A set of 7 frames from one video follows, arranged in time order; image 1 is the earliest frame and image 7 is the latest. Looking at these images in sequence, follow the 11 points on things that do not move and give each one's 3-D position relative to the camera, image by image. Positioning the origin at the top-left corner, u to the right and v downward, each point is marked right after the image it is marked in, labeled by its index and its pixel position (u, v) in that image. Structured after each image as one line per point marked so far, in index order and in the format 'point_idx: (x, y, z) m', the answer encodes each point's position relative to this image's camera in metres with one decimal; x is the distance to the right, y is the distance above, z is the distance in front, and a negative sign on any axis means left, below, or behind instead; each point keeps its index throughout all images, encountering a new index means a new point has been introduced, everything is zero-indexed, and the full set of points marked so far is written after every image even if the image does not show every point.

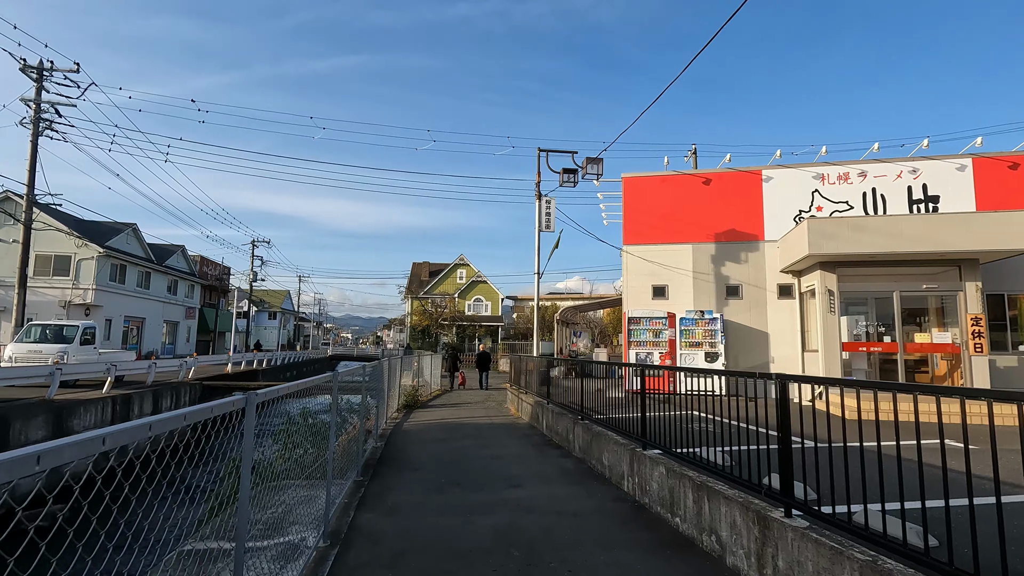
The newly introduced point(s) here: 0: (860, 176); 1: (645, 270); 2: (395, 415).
0: (+9.3, +3.0, +14.3) m
1: (+3.8, +0.5, +15.3) m
2: (-2.9, -3.1, +13.2) m
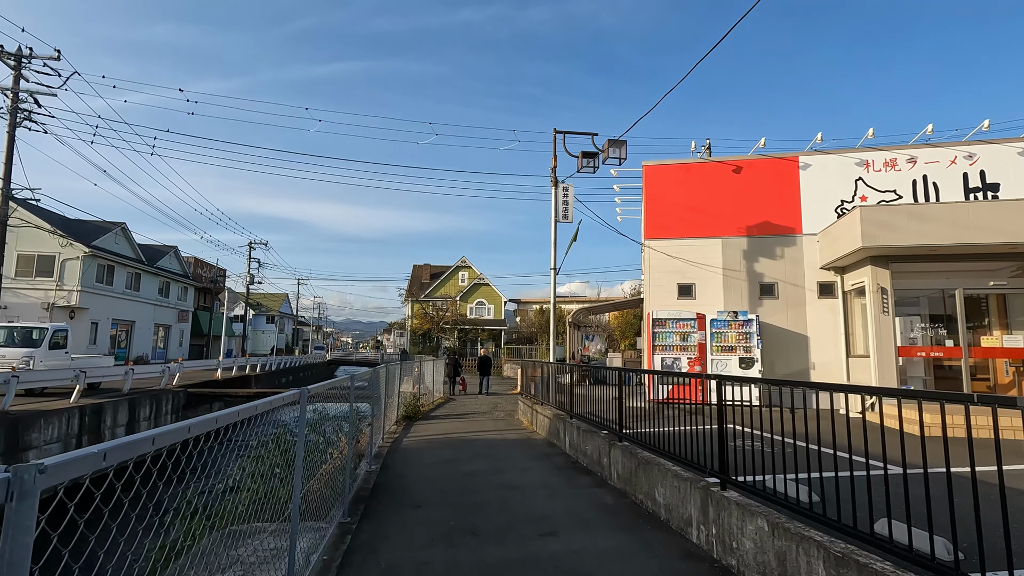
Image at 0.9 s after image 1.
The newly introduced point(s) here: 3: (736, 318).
0: (+9.6, +3.0, +12.9) m
1: (+4.1, +0.6, +13.9) m
2: (-2.6, -3.1, +11.7) m
3: (+5.3, -0.7, +12.5) m
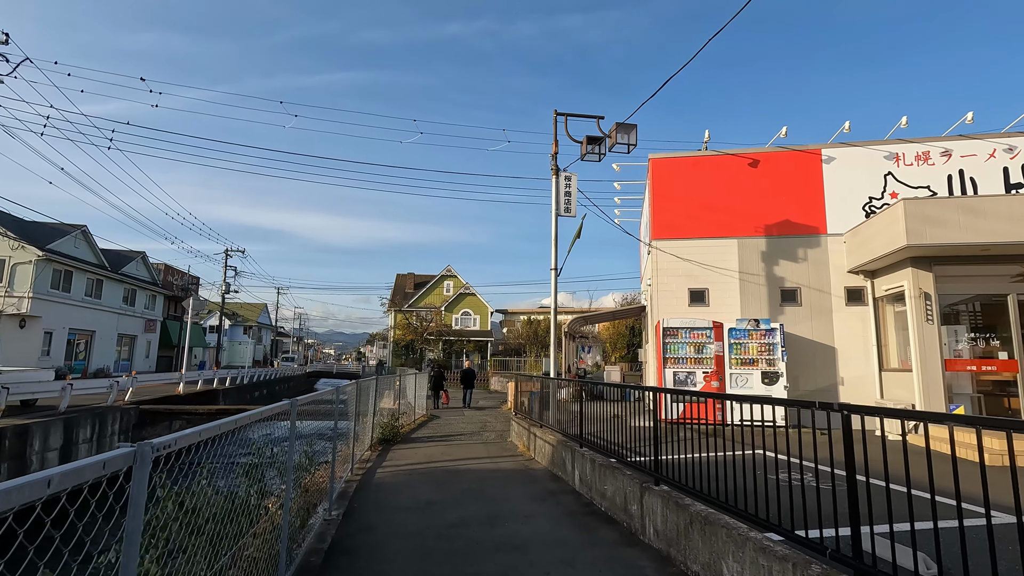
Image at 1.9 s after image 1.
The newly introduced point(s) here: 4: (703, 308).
0: (+9.5, +2.9, +11.7) m
1: (+3.9, +0.4, +12.5) m
2: (-2.7, -3.1, +10.0) m
3: (+5.1, -0.8, +11.1) m
4: (+4.4, -0.4, +12.2) m
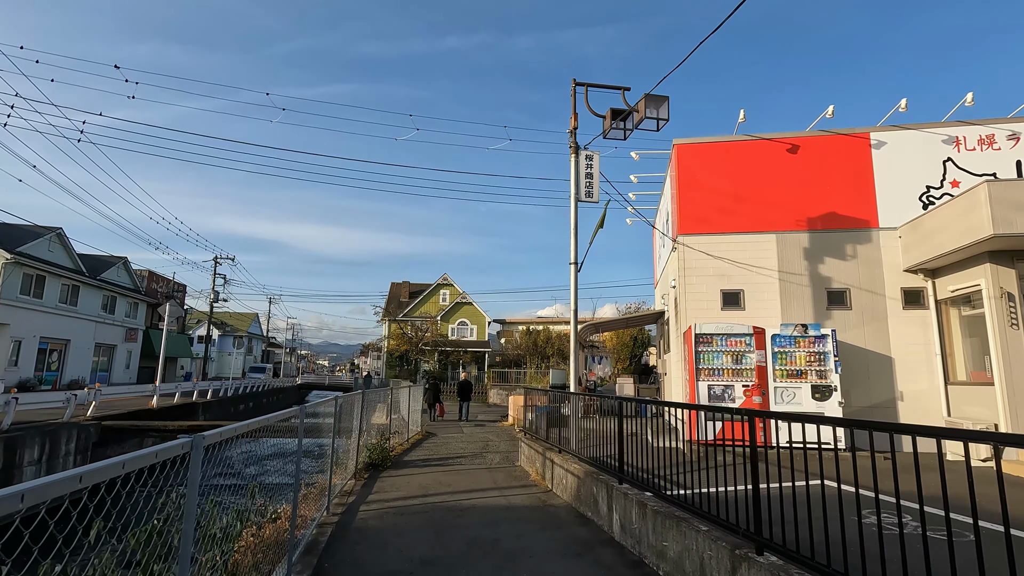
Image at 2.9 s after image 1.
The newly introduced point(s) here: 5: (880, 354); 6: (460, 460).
0: (+9.6, +2.9, +10.3) m
1: (+4.1, +0.4, +11.0) m
2: (-2.5, -3.1, +8.4) m
3: (+5.3, -0.8, +9.6) m
4: (+4.5, -0.5, +10.7) m
5: (+7.0, -1.2, +10.1) m
6: (-1.0, -3.4, +10.7) m
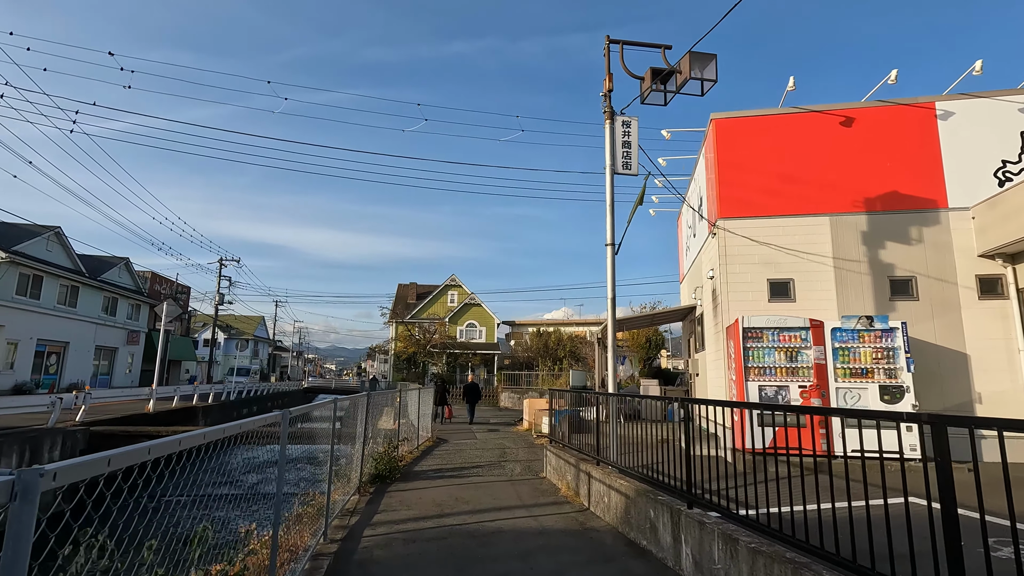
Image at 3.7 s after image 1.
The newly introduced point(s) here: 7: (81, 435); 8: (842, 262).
0: (+10.0, +3.1, +9.1) m
1: (+4.5, +0.6, +9.8) m
2: (-2.2, -2.9, +7.3) m
3: (+5.7, -0.6, +8.4) m
4: (+4.9, -0.3, +9.5) m
5: (+7.4, -1.0, +8.9) m
6: (-0.6, -3.3, +9.6) m
7: (-11.0, -3.8, +13.6) m
8: (+5.9, +0.5, +9.5) m
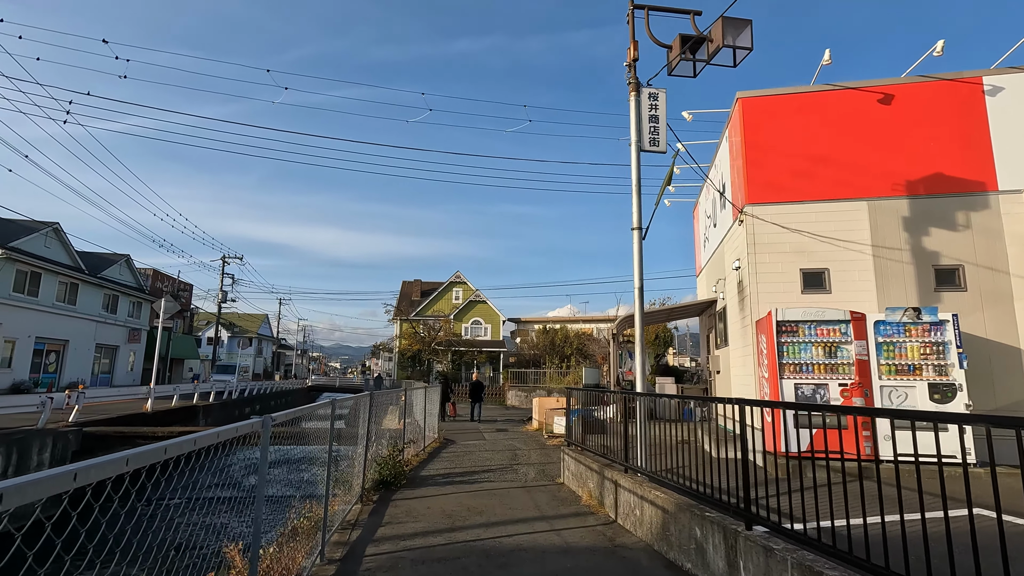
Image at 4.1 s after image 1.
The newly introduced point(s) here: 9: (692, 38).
0: (+10.2, +3.3, +8.4) m
1: (+4.7, +0.7, +9.1) m
2: (-2.0, -2.7, +6.7) m
3: (+5.9, -0.5, +7.7) m
4: (+5.2, -0.1, +8.8) m
5: (+7.6, -0.9, +8.2) m
6: (-0.4, -3.1, +8.9) m
7: (-10.7, -3.6, +13.1) m
8: (+6.1, +0.6, +8.8) m
9: (+2.4, +3.3, +7.1) m
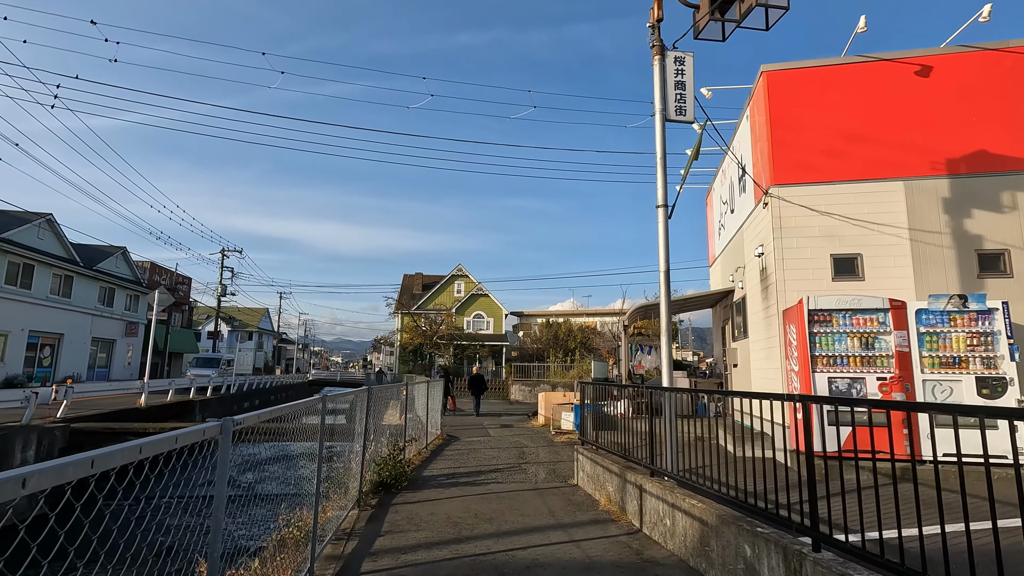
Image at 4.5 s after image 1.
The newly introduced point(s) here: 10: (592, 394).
0: (+10.4, +3.5, +7.7) m
1: (+4.8, +1.0, +8.5) m
2: (-1.8, -2.6, +6.1) m
3: (+6.0, -0.3, +7.1) m
4: (+5.3, +0.1, +8.2) m
5: (+7.7, -0.7, +7.6) m
6: (-0.3, -2.9, +8.3) m
7: (-10.6, -3.4, +12.5) m
8: (+6.2, +0.8, +8.2) m
9: (+2.5, +3.5, +6.4) m
10: (+1.3, -1.6, +7.9) m
